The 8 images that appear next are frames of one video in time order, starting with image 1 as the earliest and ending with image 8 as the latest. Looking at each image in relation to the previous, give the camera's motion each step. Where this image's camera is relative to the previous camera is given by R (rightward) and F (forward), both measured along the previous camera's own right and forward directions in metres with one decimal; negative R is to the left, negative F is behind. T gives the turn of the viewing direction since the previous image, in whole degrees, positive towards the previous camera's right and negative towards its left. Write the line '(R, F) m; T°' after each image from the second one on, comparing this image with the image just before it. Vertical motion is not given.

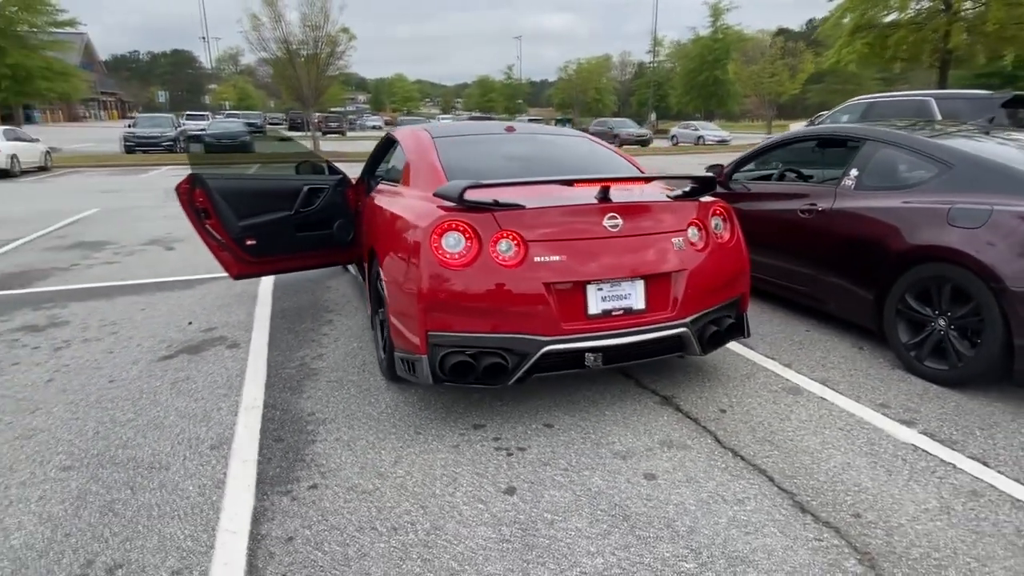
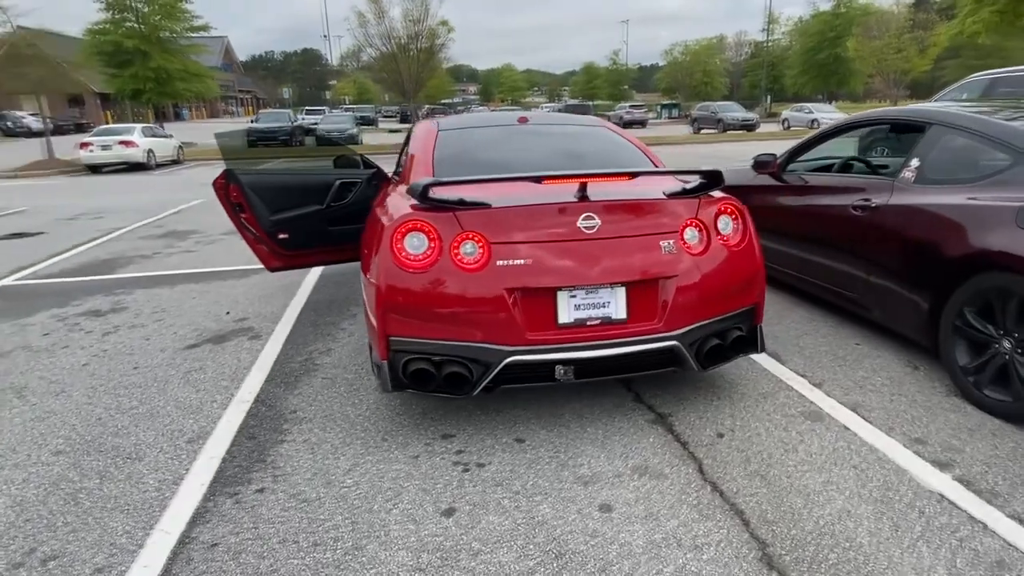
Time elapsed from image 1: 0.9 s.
(+0.7, +0.3) m; -10°
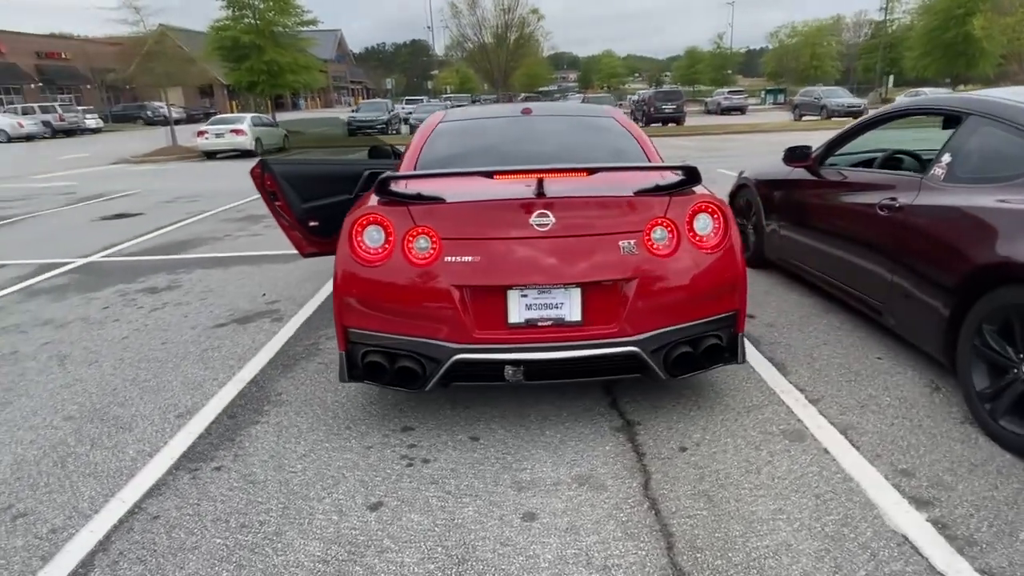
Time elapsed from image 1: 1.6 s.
(+0.7, +0.1) m; -9°
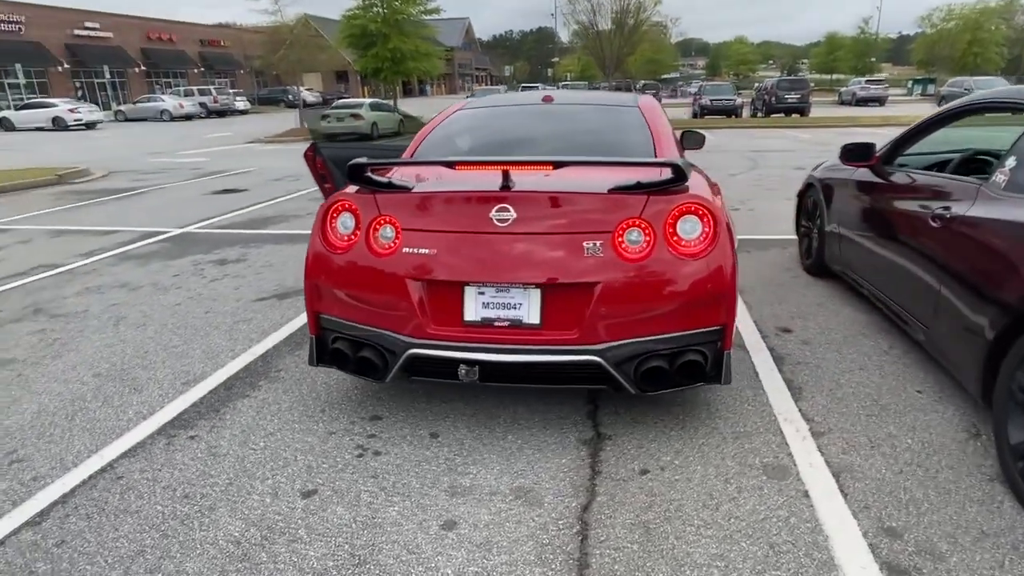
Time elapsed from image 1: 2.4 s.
(+0.7, +0.2) m; -10°
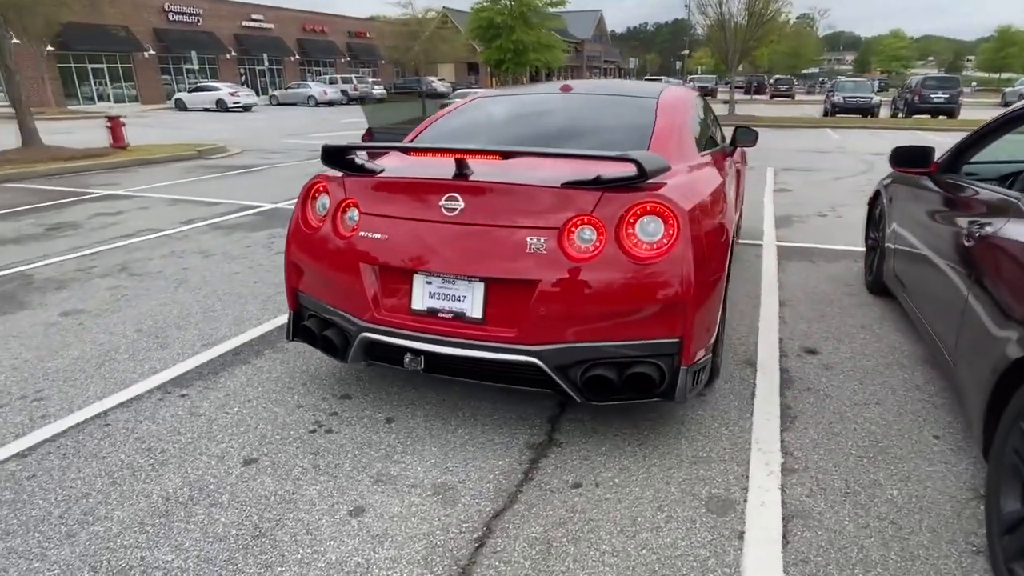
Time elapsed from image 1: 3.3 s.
(+0.7, +0.2) m; -11°
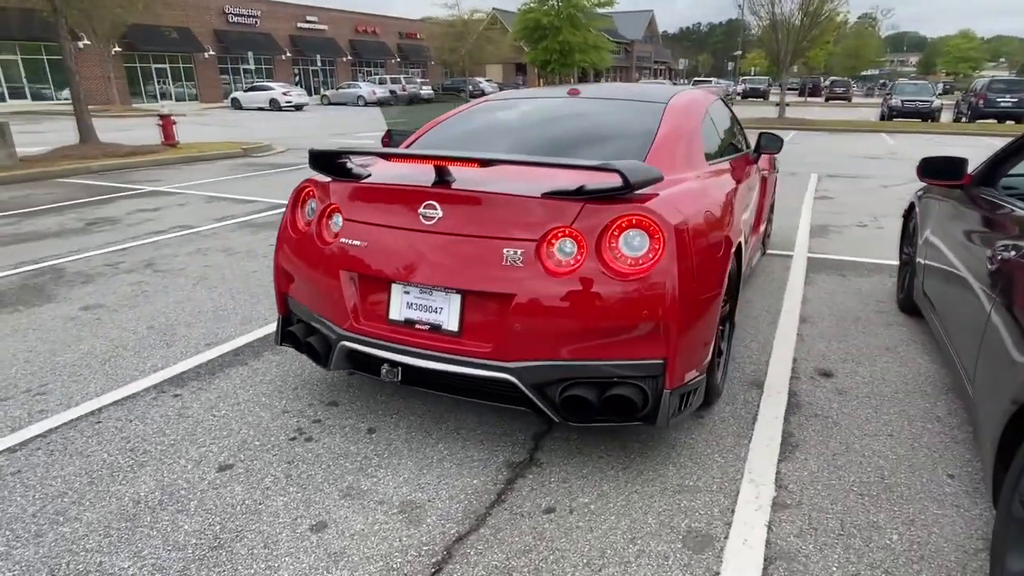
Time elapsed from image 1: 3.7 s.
(+0.3, +0.1) m; -4°
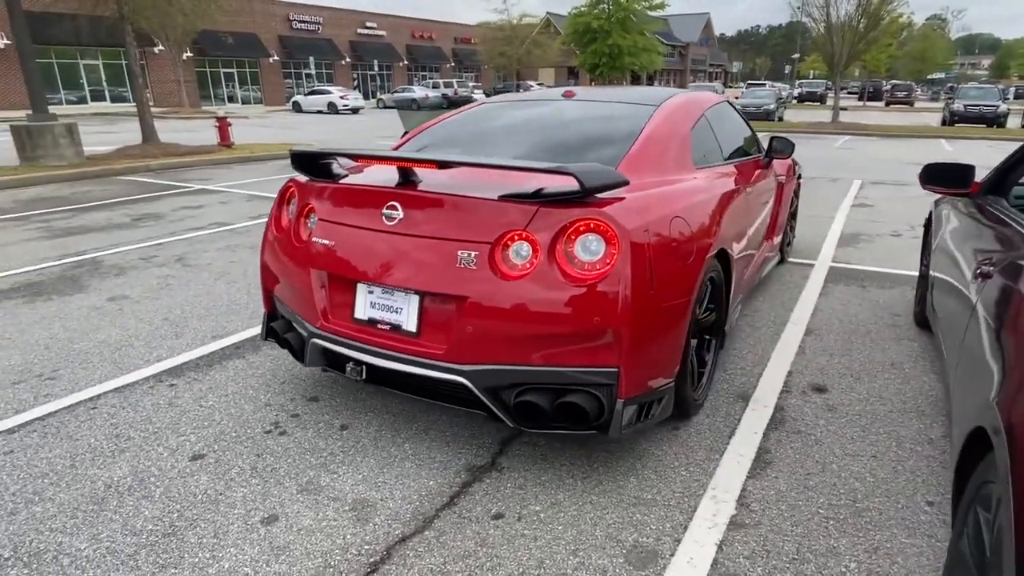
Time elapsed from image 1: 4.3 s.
(+0.4, 0.0) m; -5°
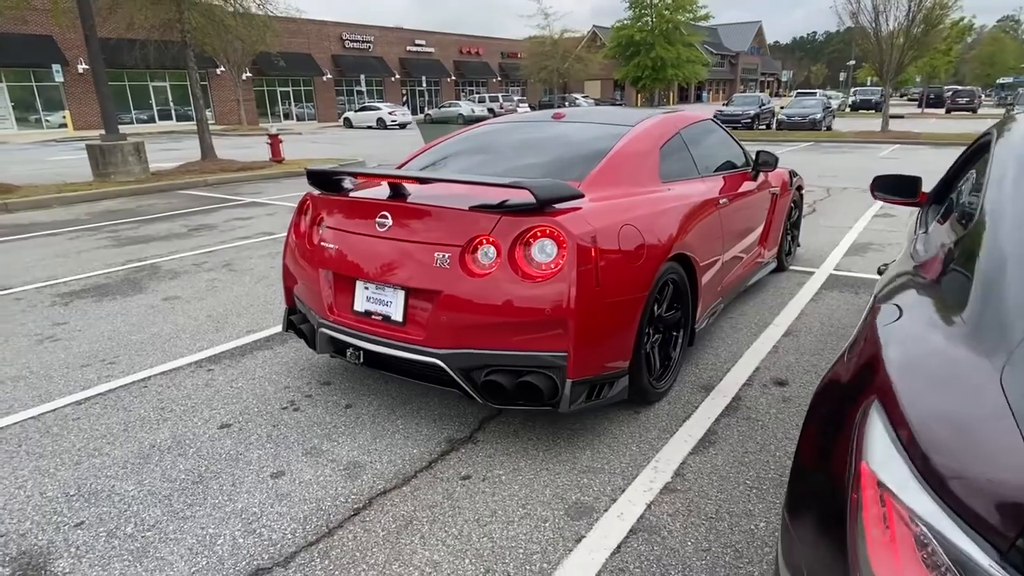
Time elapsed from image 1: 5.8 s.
(+0.4, -0.4) m; -4°
